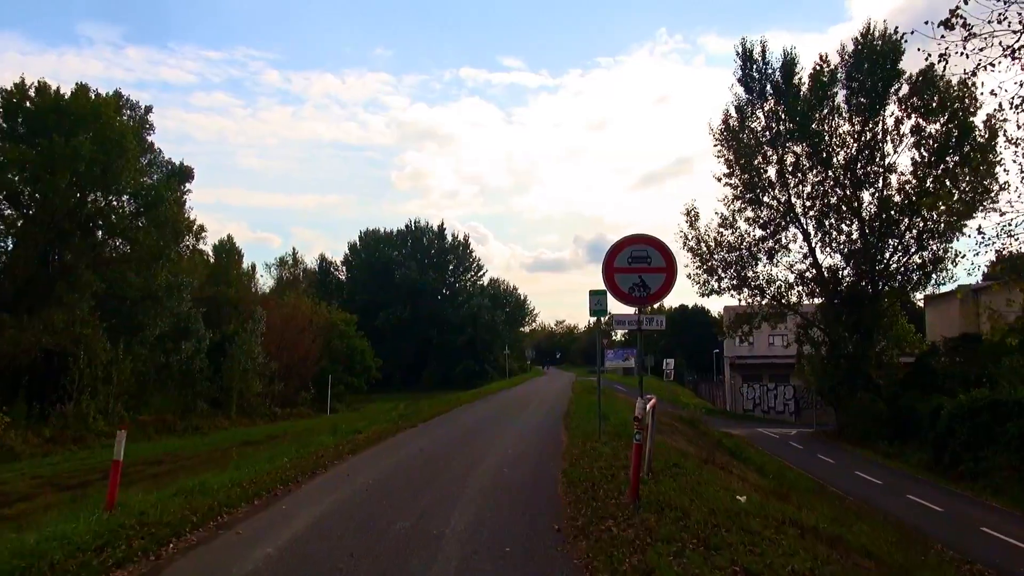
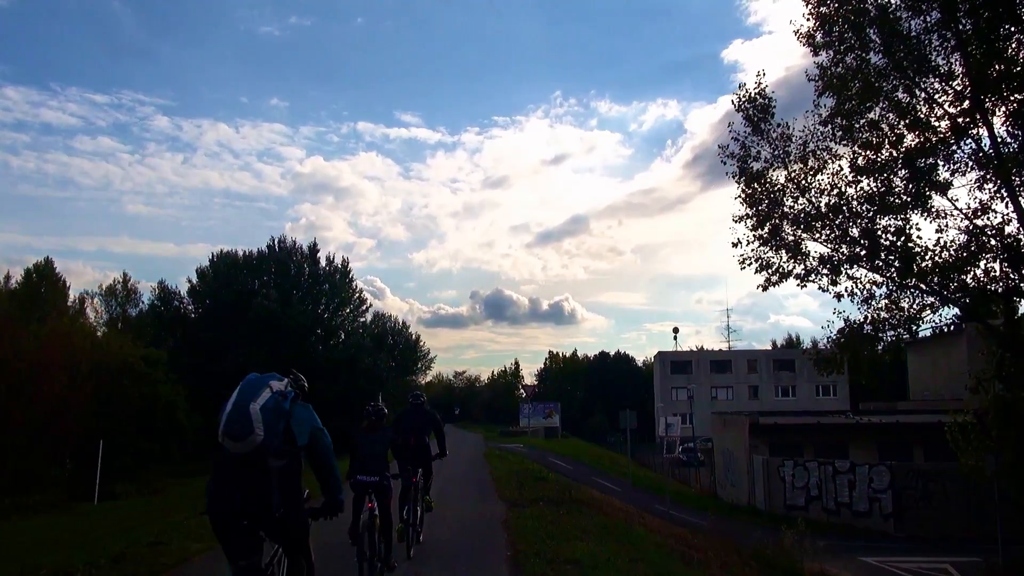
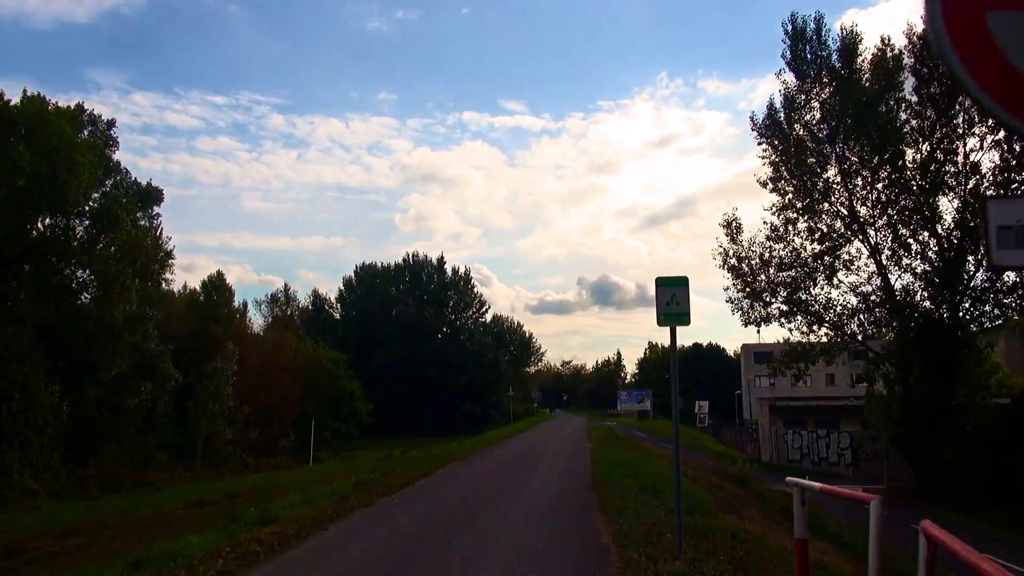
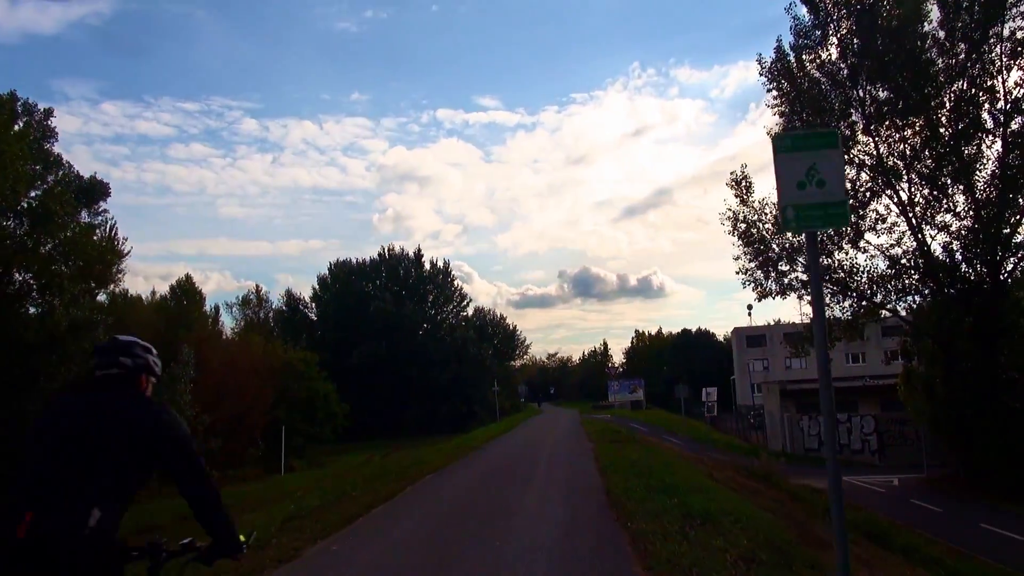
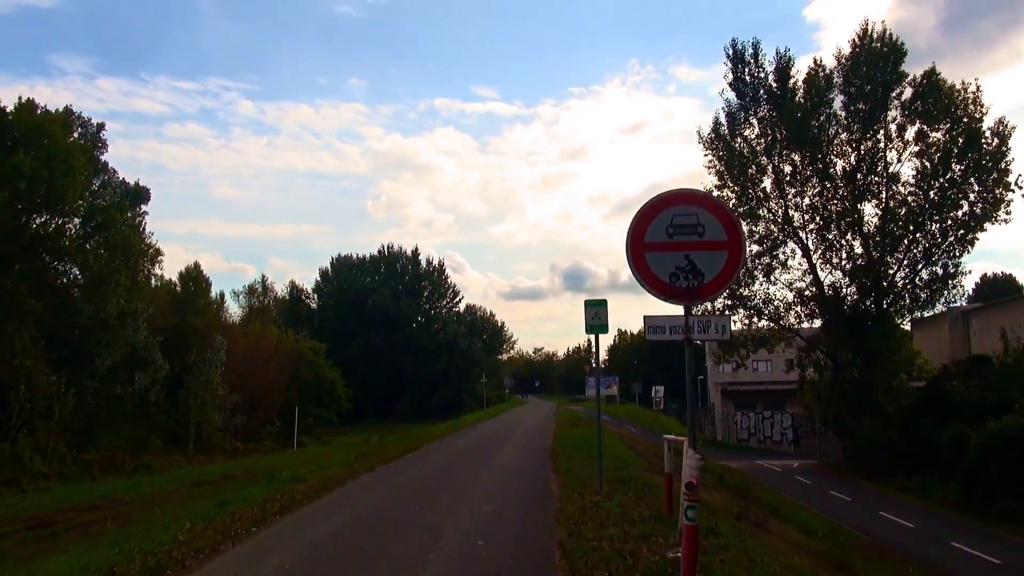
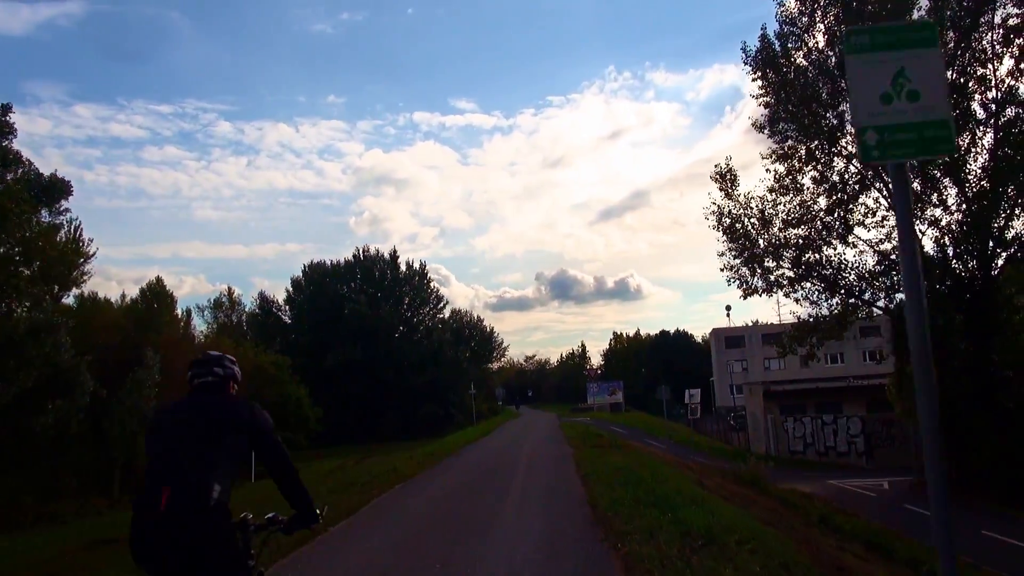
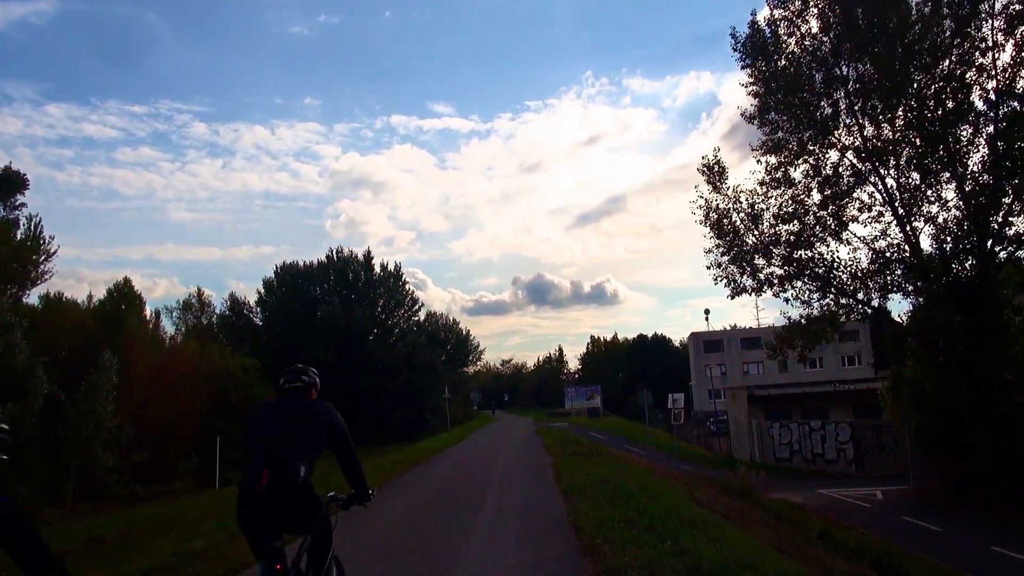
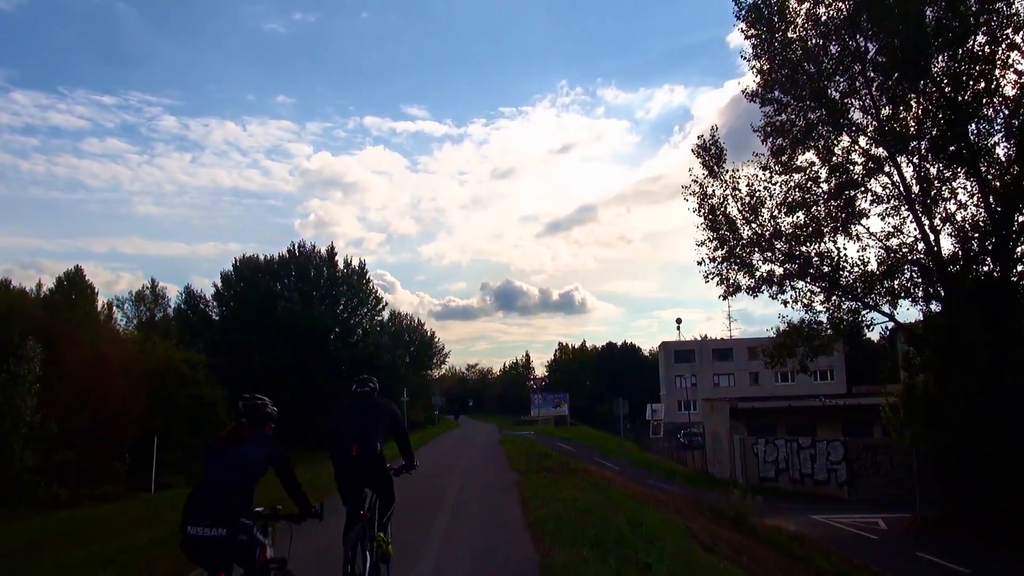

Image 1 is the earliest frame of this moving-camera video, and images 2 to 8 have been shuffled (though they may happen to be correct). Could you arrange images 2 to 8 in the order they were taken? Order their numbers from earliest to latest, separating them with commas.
5, 3, 4, 6, 7, 8, 2
